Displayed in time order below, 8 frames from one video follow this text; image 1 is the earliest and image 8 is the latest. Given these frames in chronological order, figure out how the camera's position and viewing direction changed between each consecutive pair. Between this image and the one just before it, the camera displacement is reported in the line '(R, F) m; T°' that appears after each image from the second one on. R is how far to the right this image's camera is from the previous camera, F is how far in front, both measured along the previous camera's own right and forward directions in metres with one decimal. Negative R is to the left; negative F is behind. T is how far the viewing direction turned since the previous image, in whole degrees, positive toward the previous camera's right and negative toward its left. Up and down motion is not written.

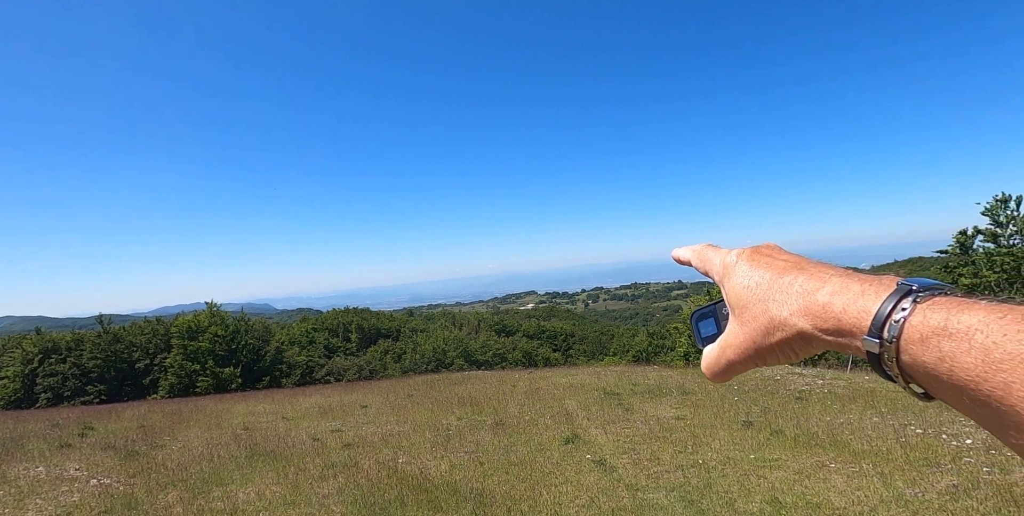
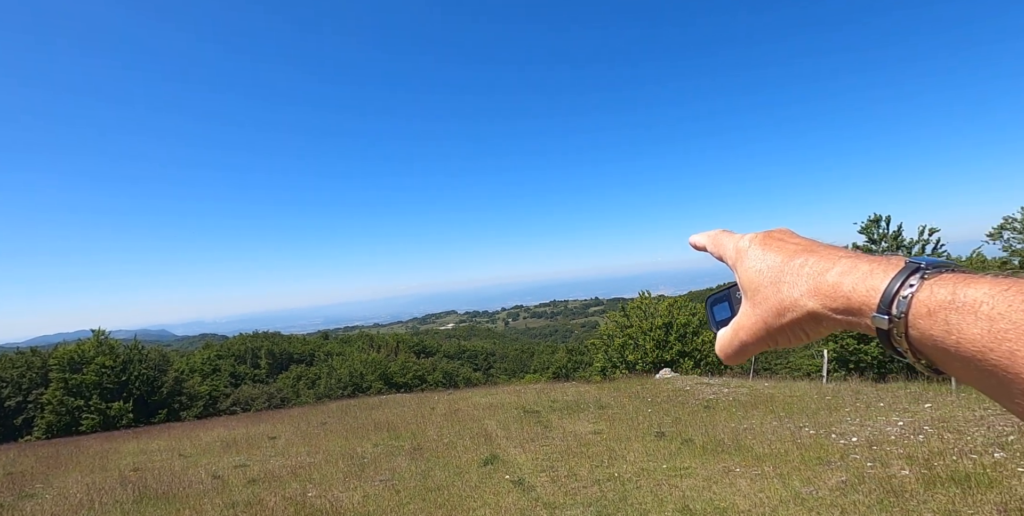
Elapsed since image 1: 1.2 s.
(+0.3, +0.3) m; +8°
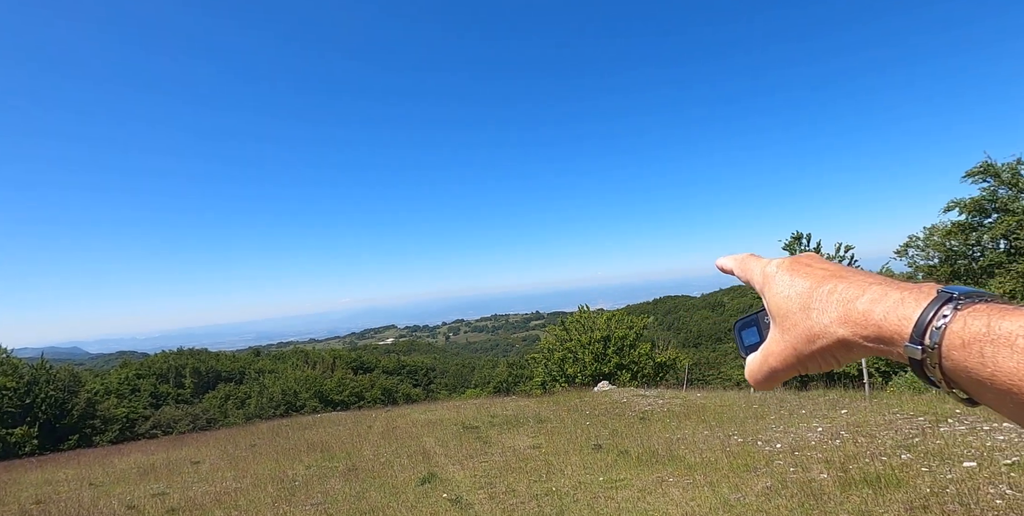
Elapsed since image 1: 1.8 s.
(+0.2, 0.0) m; +6°
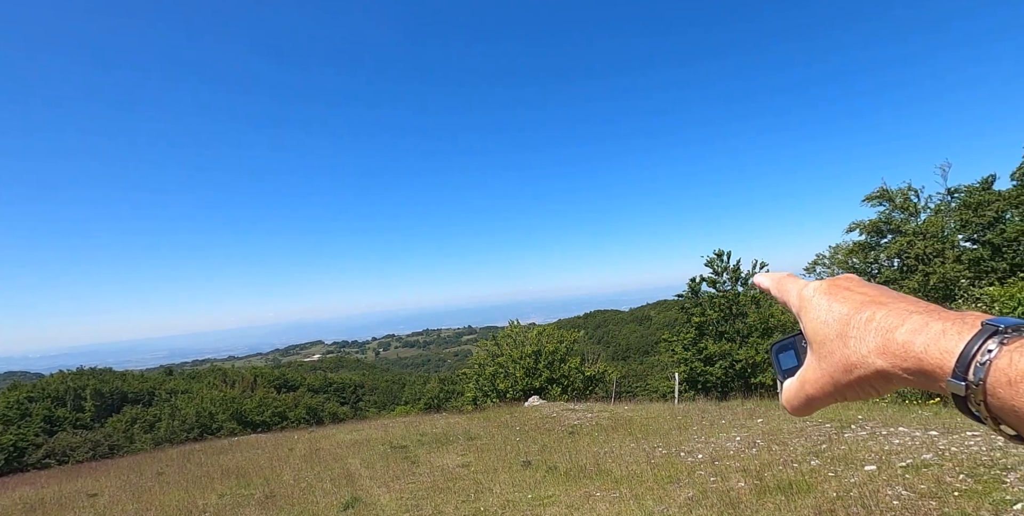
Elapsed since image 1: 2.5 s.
(+0.3, +0.3) m; +7°
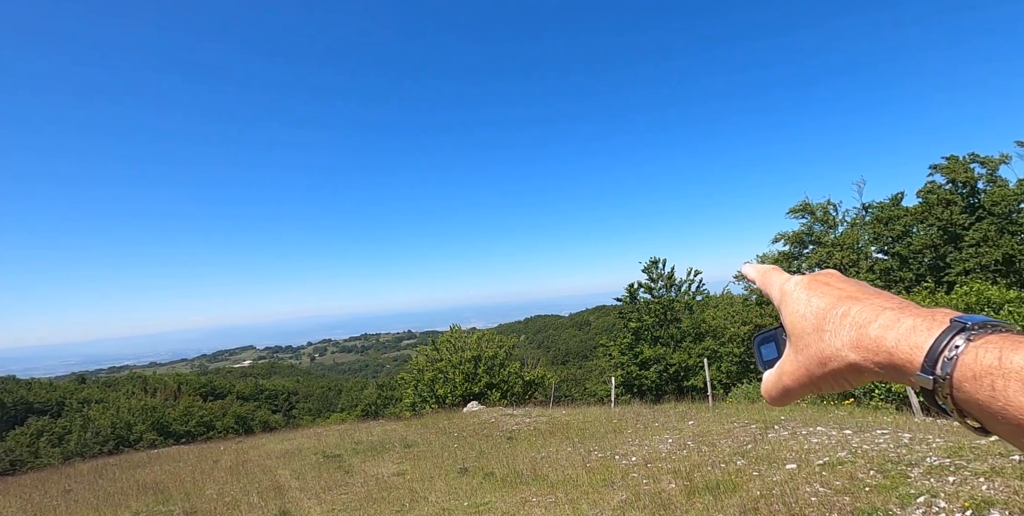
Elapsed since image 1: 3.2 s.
(+0.2, +0.2) m; +6°
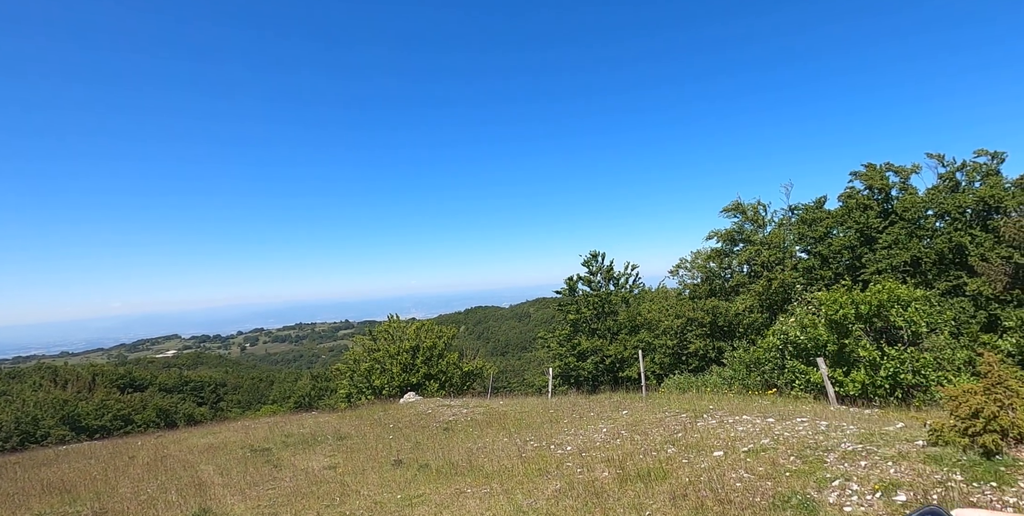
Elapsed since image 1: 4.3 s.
(+0.2, +0.5) m; +6°
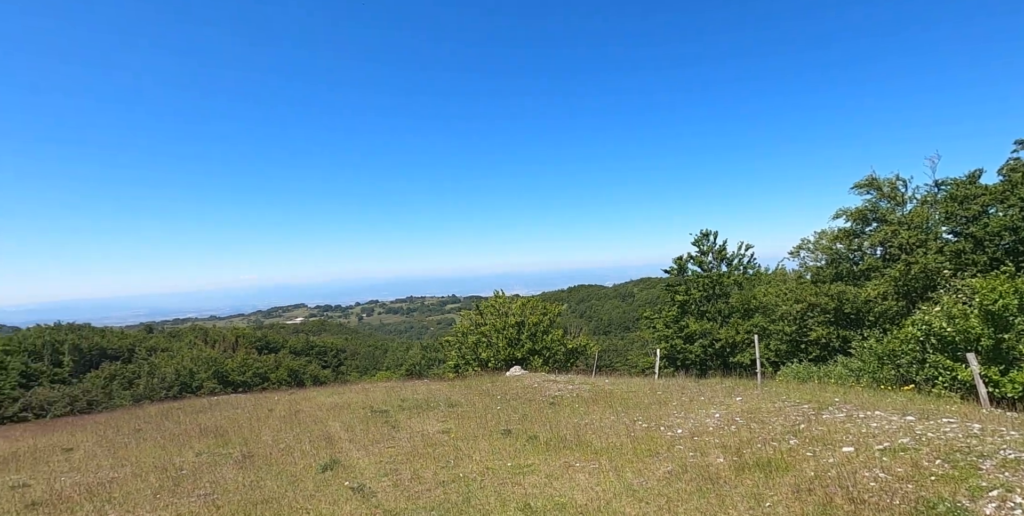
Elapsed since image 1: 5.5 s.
(-0.6, 0.0) m; -10°
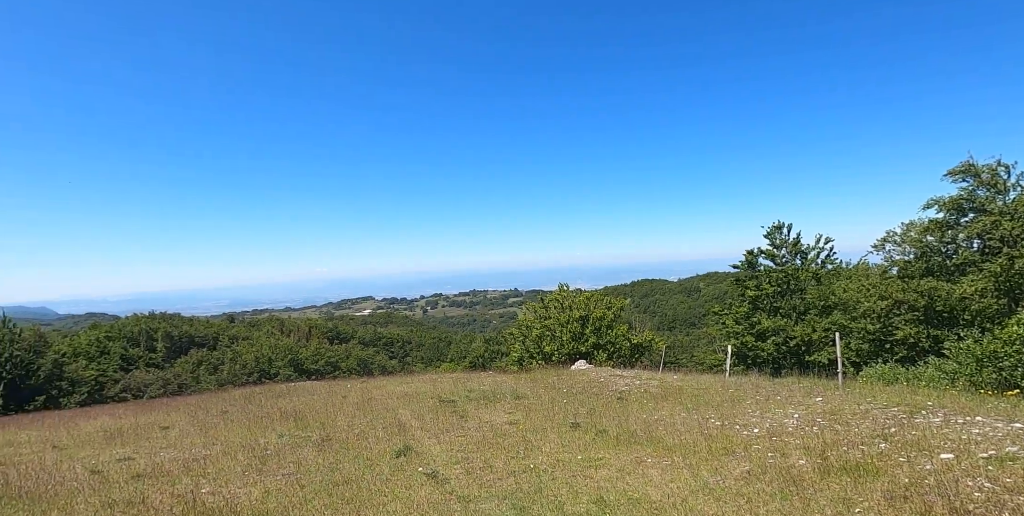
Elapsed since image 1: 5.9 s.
(-0.6, 0.0) m; -6°
